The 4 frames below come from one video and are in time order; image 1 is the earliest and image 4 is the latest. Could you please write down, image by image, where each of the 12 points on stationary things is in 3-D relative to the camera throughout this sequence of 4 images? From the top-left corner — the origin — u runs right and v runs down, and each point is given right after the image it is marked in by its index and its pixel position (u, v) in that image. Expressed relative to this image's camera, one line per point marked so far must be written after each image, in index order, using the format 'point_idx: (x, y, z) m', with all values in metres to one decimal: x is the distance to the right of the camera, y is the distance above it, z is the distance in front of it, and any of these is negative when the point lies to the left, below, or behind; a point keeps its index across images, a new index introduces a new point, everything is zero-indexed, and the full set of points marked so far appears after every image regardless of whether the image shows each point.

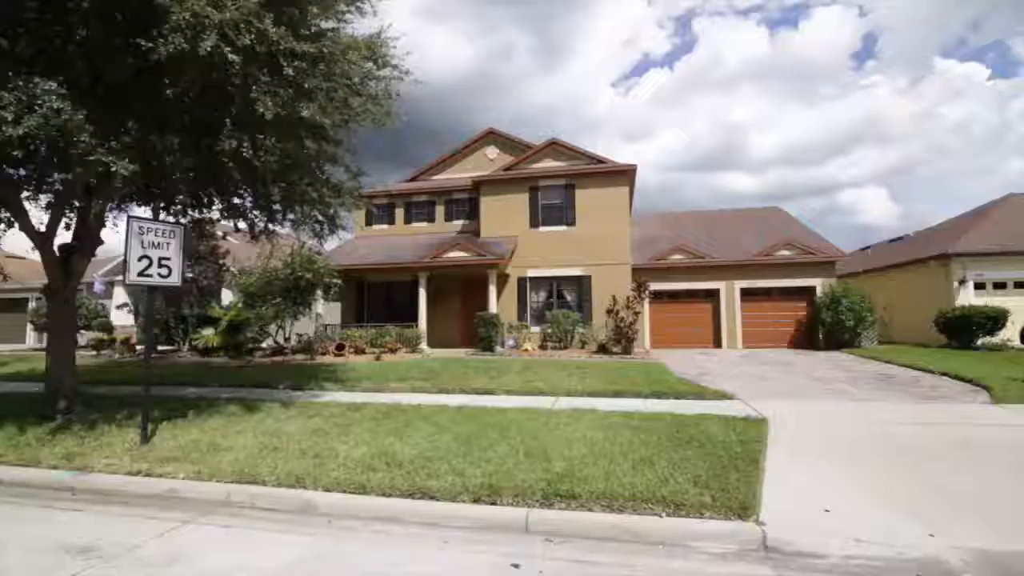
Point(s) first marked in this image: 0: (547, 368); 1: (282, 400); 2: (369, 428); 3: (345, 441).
0: (+0.9, -2.1, +12.8) m
1: (-4.5, -2.2, +9.6) m
2: (-2.1, -2.1, +7.2) m
3: (-2.3, -2.1, +6.6) m
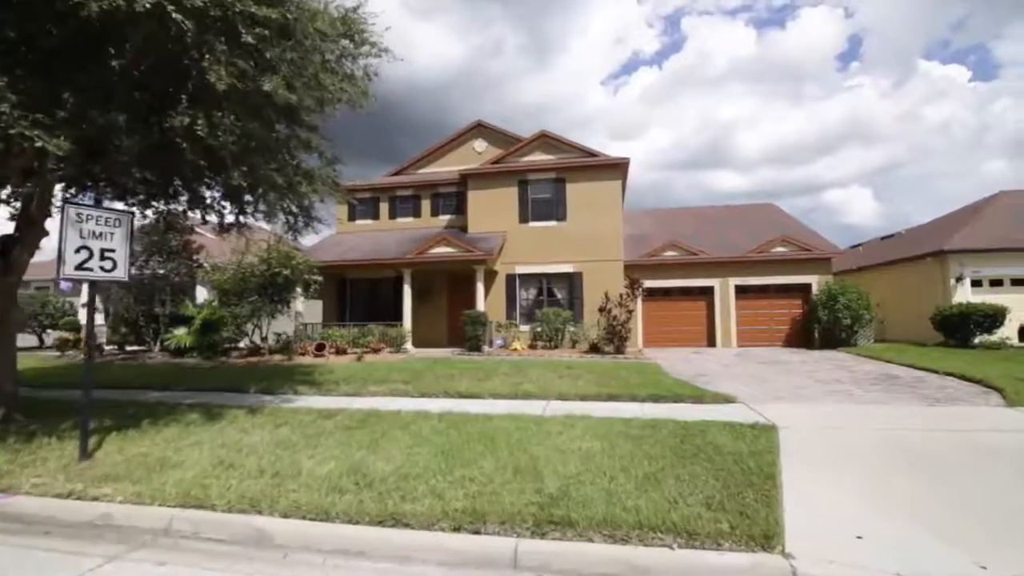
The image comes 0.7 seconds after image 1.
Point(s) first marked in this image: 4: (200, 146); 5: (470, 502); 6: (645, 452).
0: (+0.6, -2.0, +12.2) m
1: (-4.8, -2.1, +8.8) m
2: (-2.3, -2.0, +6.5) m
3: (-2.4, -2.0, +5.9) m
4: (-4.4, +2.0, +6.9) m
5: (-0.4, -2.0, +4.5) m
6: (+1.5, -1.9, +5.6) m
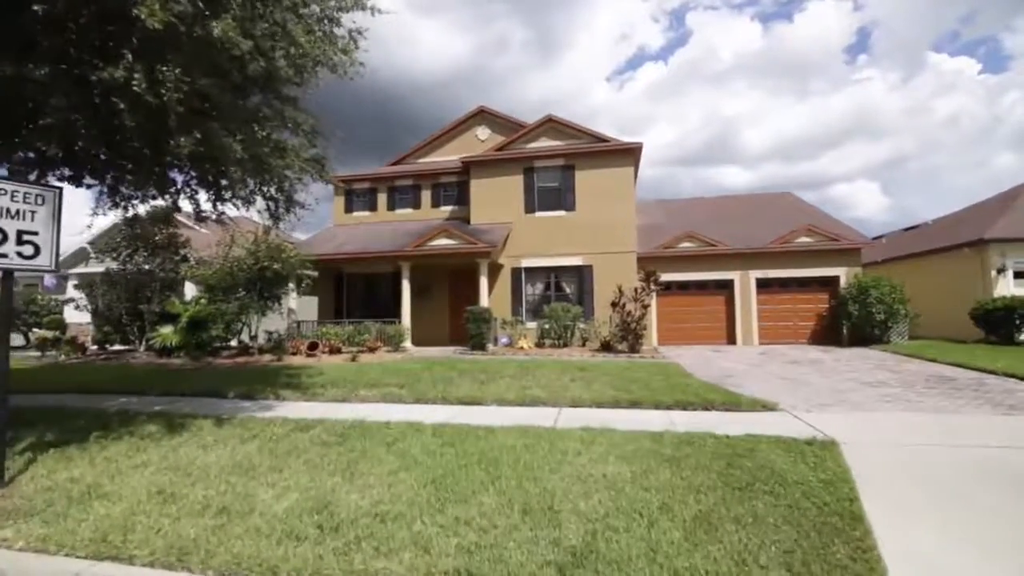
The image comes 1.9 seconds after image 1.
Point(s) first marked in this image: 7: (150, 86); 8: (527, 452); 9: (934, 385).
0: (+0.8, -1.9, +11.0) m
1: (-4.6, -2.0, +7.7) m
2: (-2.2, -1.9, +5.4) m
3: (-2.3, -1.9, +4.8) m
4: (-4.3, +2.1, +5.8) m
5: (-0.3, -1.9, +3.4) m
6: (+1.6, -1.8, +4.4) m
7: (-4.1, +2.3, +5.6) m
8: (+0.2, -1.8, +5.3) m
9: (+8.3, -1.9, +9.6) m
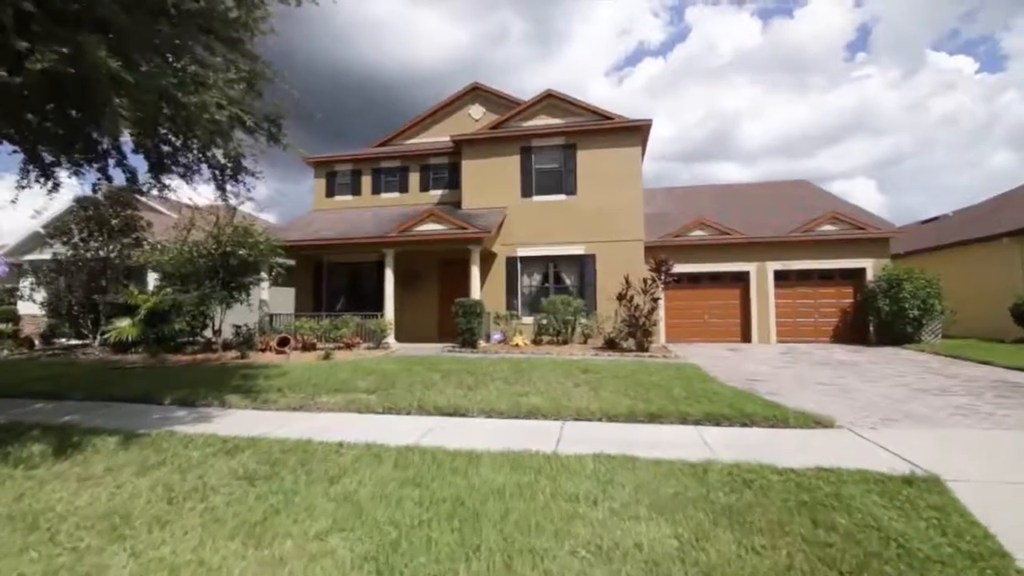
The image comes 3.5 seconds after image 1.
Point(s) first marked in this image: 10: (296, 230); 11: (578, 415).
0: (+0.6, -1.6, +9.5) m
1: (-4.8, -1.8, +6.1) m
2: (-2.3, -1.7, +3.8) m
3: (-2.4, -1.7, +3.2) m
4: (-4.4, +2.3, +4.1) m
5: (-0.4, -1.7, +1.8) m
6: (+1.5, -1.6, +2.9) m
7: (-4.2, +2.5, +3.9) m
8: (+0.1, -1.6, +3.7) m
9: (+8.2, -1.8, +8.1) m
10: (-7.6, +2.1, +17.4) m
11: (+0.9, -1.7, +6.5) m
